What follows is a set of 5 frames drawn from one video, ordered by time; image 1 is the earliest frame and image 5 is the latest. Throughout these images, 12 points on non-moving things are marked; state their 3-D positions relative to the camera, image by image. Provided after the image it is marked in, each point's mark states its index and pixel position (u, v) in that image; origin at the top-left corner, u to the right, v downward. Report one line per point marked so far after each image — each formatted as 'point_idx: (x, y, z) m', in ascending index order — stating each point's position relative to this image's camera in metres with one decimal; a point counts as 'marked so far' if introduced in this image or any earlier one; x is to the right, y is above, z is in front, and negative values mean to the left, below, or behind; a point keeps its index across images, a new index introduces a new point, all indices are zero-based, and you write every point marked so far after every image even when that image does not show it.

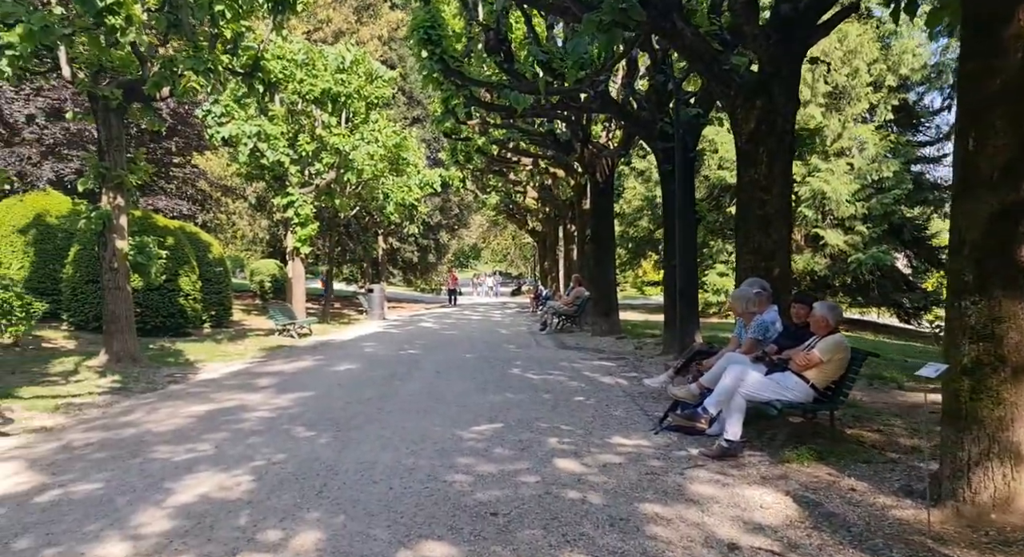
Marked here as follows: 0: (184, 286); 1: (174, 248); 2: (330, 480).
0: (-7.0, -0.2, +15.6) m
1: (-7.2, +0.6, +15.5) m
2: (-1.3, -1.4, +5.1) m
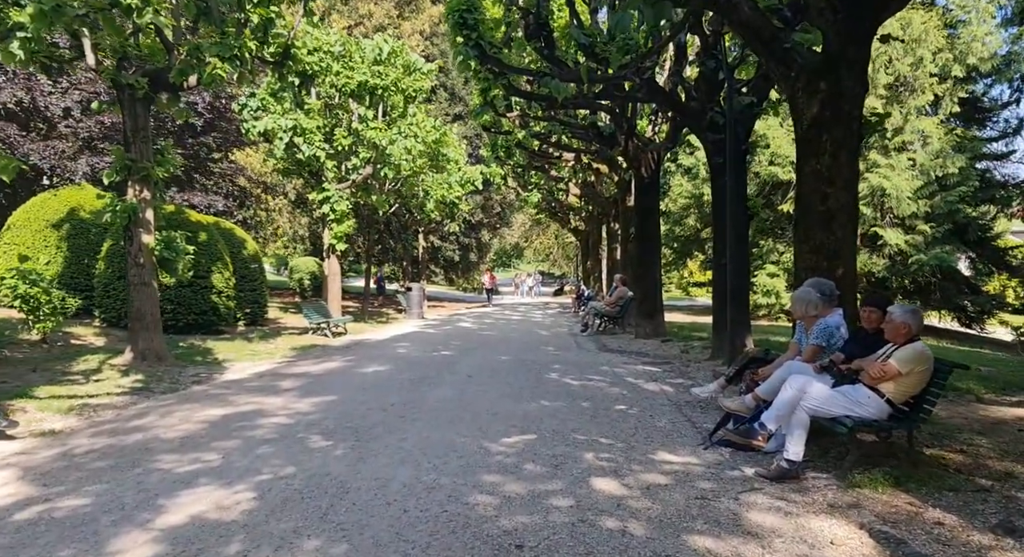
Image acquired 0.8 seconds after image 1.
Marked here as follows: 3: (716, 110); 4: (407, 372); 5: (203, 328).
0: (-6.2, -0.1, +15.3) m
1: (-6.4, +0.7, +15.3) m
2: (-1.1, -1.4, +4.6) m
3: (+3.1, +2.5, +10.9) m
4: (-1.4, -1.3, +10.1) m
5: (-6.5, -1.1, +15.4) m
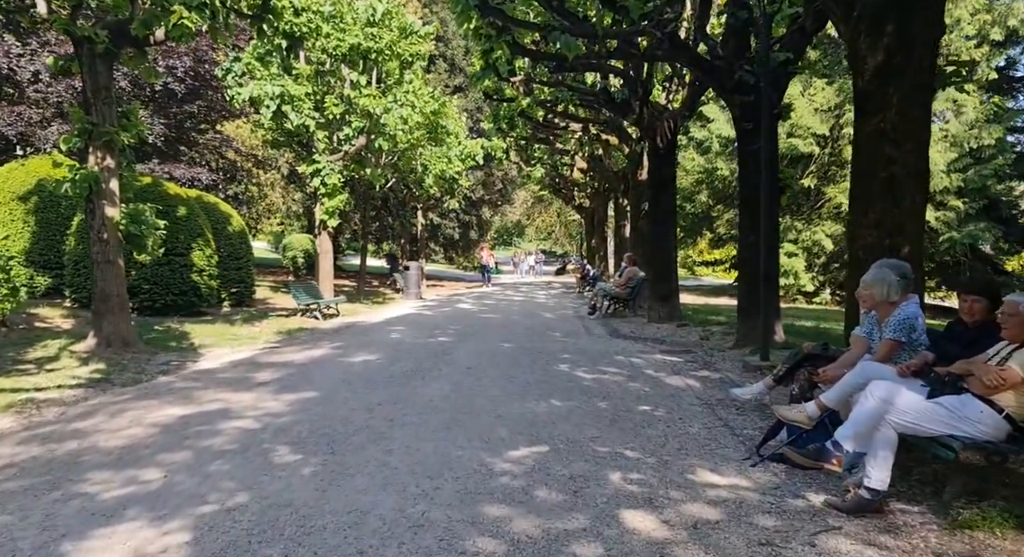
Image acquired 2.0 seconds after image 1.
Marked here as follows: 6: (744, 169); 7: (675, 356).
0: (-6.1, +0.3, +14.2) m
1: (-6.3, +1.1, +14.2) m
2: (-1.0, -1.3, +3.5) m
3: (+3.1, +2.8, +9.7) m
4: (-1.4, -1.0, +9.0) m
5: (-6.4, -0.6, +14.3) m
6: (+3.2, +1.5, +10.0) m
7: (+2.2, -1.0, +9.7) m
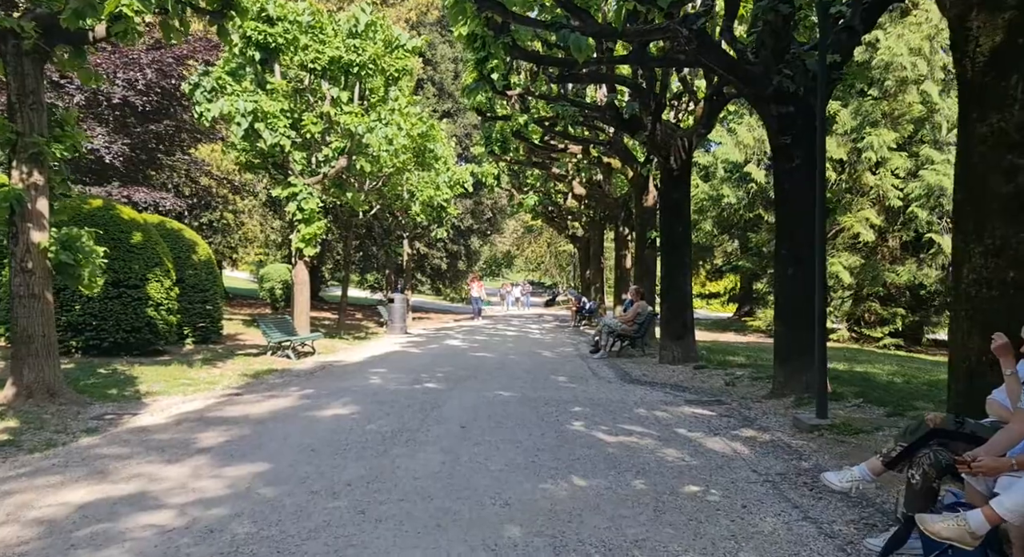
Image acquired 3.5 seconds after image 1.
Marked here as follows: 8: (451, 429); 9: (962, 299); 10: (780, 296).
0: (-6.2, -0.3, +12.6) m
1: (-6.4, +0.5, +12.6) m
2: (-0.9, -1.5, +1.9) m
3: (+3.1, +2.4, +8.4) m
4: (-1.4, -1.4, +7.4) m
5: (-6.5, -1.2, +12.7) m
6: (+3.2, +1.1, +8.7) m
7: (+2.2, -1.5, +8.2) m
8: (-0.6, -1.4, +6.8) m
9: (+3.1, -0.1, +5.0) m
10: (+3.2, -0.2, +8.7) m
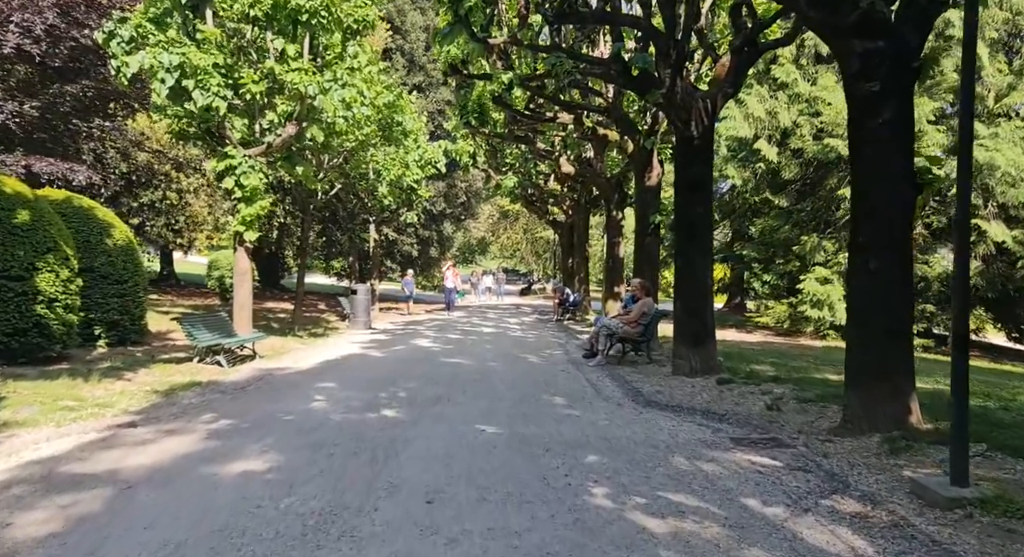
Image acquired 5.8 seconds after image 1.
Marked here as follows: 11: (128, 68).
0: (-6.4, -0.1, +10.1) m
1: (-6.6, +0.7, +10.0) m
2: (-0.8, -1.5, -0.4) m
3: (+3.0, +2.4, +6.2) m
4: (-1.4, -1.4, +5.1) m
5: (-6.8, -1.1, +10.1) m
6: (+3.1, +1.1, +6.4) m
7: (+2.1, -1.4, +6.0) m
8: (-0.6, -1.4, +4.5) m
9: (+3.1, -0.2, +2.8) m
10: (+3.1, -0.2, +6.5) m
11: (-6.4, +3.6, +12.2) m
